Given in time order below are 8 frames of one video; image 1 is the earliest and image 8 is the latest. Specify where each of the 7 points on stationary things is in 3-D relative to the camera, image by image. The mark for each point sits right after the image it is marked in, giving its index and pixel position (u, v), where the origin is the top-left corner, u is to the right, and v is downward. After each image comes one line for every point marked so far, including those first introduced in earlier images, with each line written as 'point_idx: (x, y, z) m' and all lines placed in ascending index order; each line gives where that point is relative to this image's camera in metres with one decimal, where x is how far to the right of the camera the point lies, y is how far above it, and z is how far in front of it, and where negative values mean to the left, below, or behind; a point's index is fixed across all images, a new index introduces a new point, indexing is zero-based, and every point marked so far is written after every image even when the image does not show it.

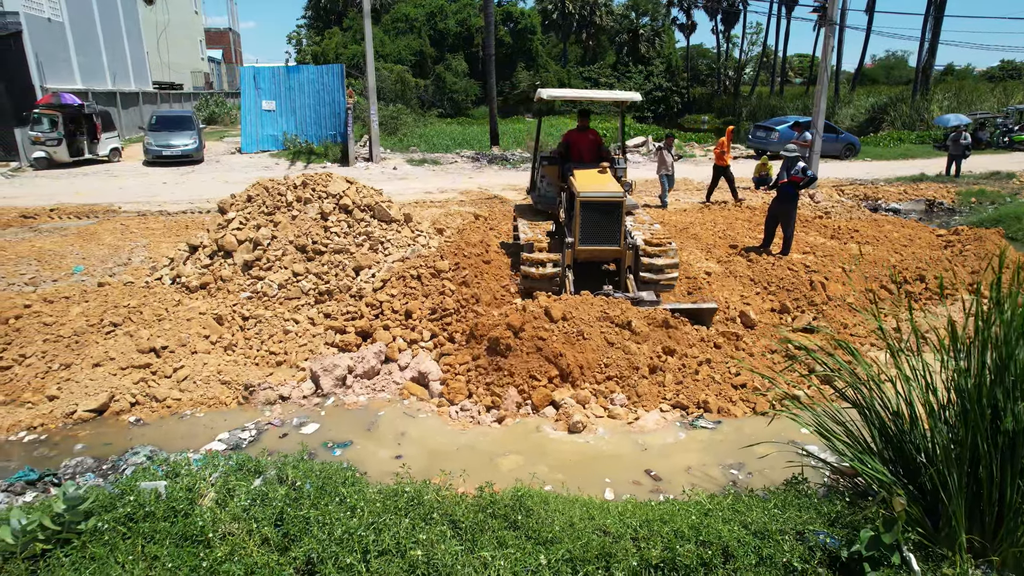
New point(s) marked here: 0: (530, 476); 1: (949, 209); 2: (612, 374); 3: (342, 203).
0: (+0.1, -1.3, +4.7) m
1: (+9.3, +1.7, +13.7) m
2: (+0.9, -0.9, +5.6) m
3: (-2.1, +1.0, +7.7) m
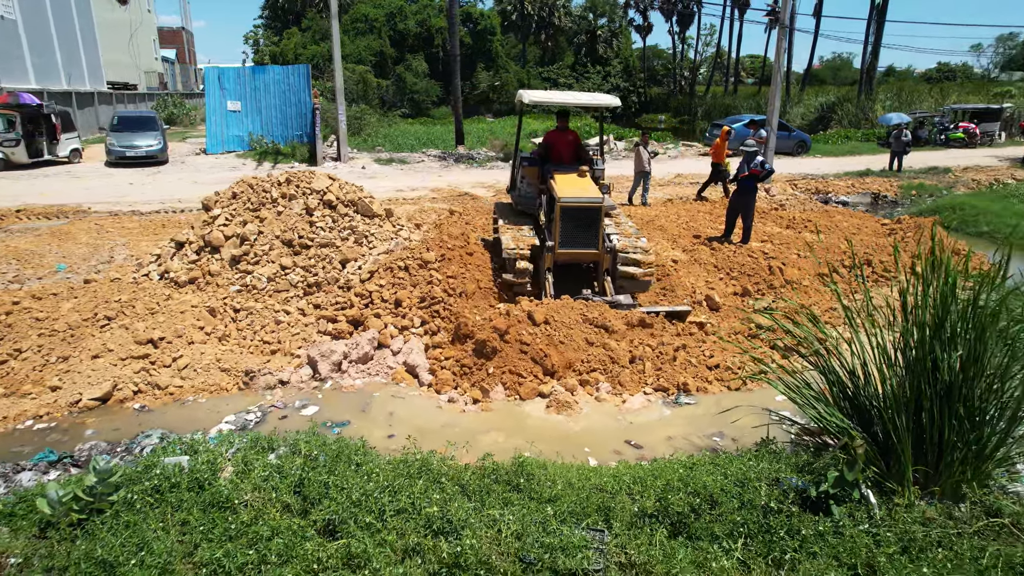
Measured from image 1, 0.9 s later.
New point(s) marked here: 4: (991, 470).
0: (+0.1, -1.2, +5.1) m
1: (+8.7, +2.0, +14.6) m
2: (+0.8, -0.8, +6.0) m
3: (-2.3, +1.1, +8.0) m
4: (+2.9, -1.1, +3.9) m
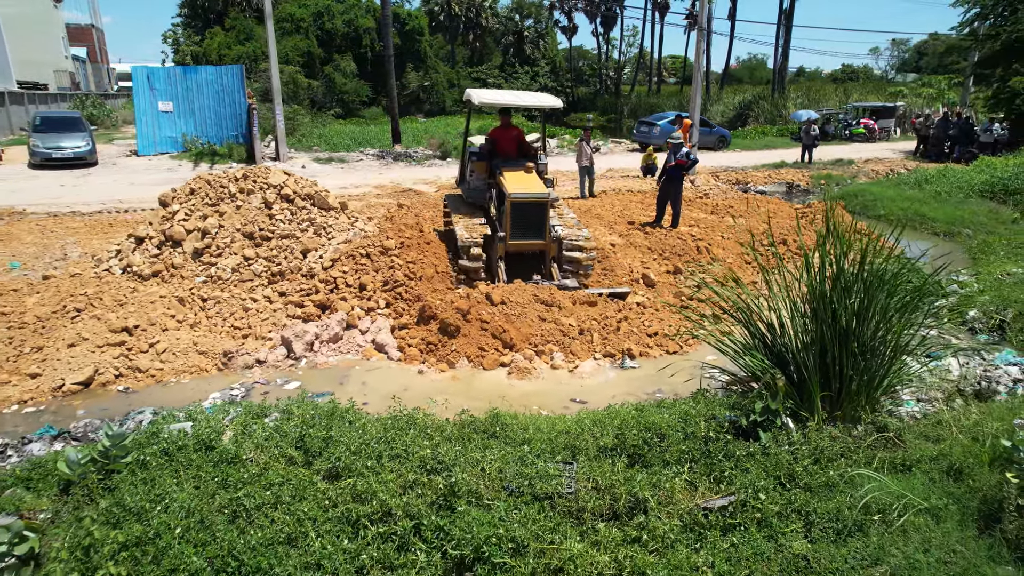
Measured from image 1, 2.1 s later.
0: (-0.2, -1.0, +5.7) m
1: (+7.3, +2.5, +16.1) m
2: (+0.4, -0.5, +6.7) m
3: (-3.0, +1.2, +8.3) m
4: (+2.8, -0.8, +4.8) m
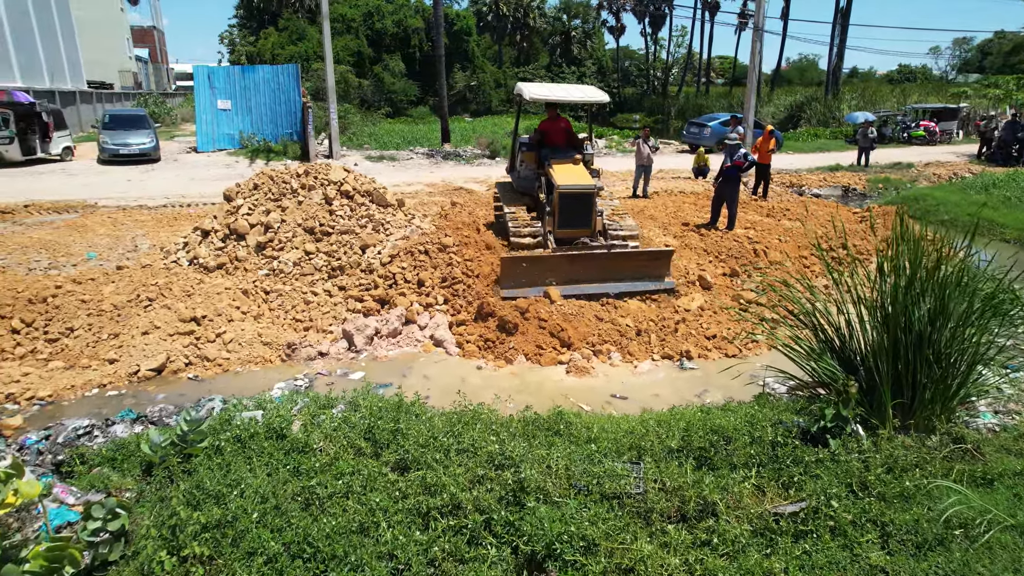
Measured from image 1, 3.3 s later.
0: (+0.3, -1.0, +5.7) m
1: (+8.5, +2.3, +15.6) m
2: (+1.0, -0.5, +6.7) m
3: (-2.2, +1.3, +8.5) m
4: (+3.2, -0.9, +4.6) m
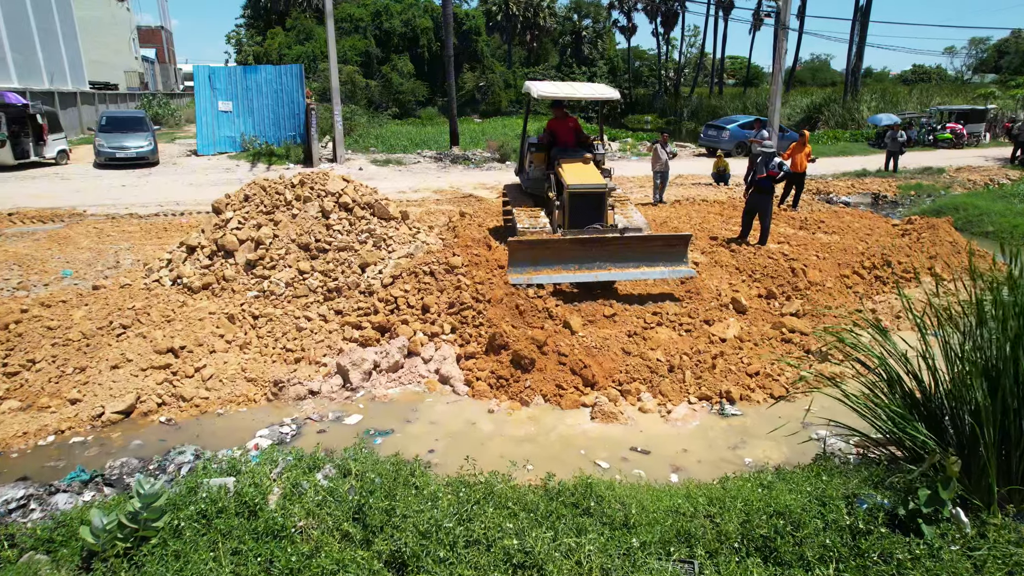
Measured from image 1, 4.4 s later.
0: (+0.4, -1.2, +4.9) m
1: (+8.7, +2.0, +14.7) m
2: (+1.1, -0.8, +5.9) m
3: (-2.1, +1.0, +7.8) m
4: (+3.3, -1.1, +3.8) m
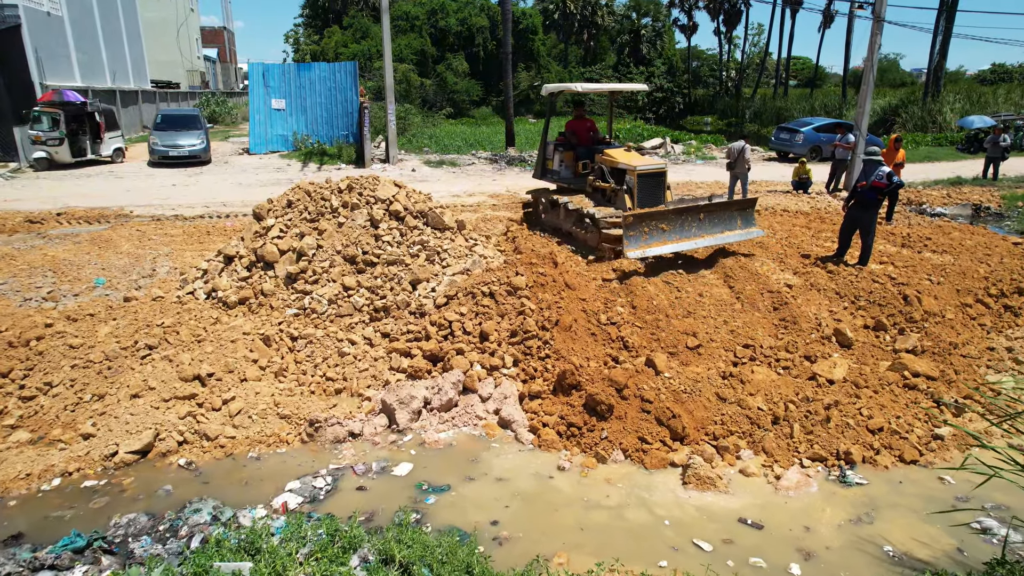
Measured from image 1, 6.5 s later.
0: (+0.9, -1.5, +4.0) m
1: (+10.0, +1.5, +13.2) m
2: (+1.7, -1.1, +4.9) m
3: (-1.3, +0.9, +7.0) m
4: (+3.7, -1.5, +2.7) m
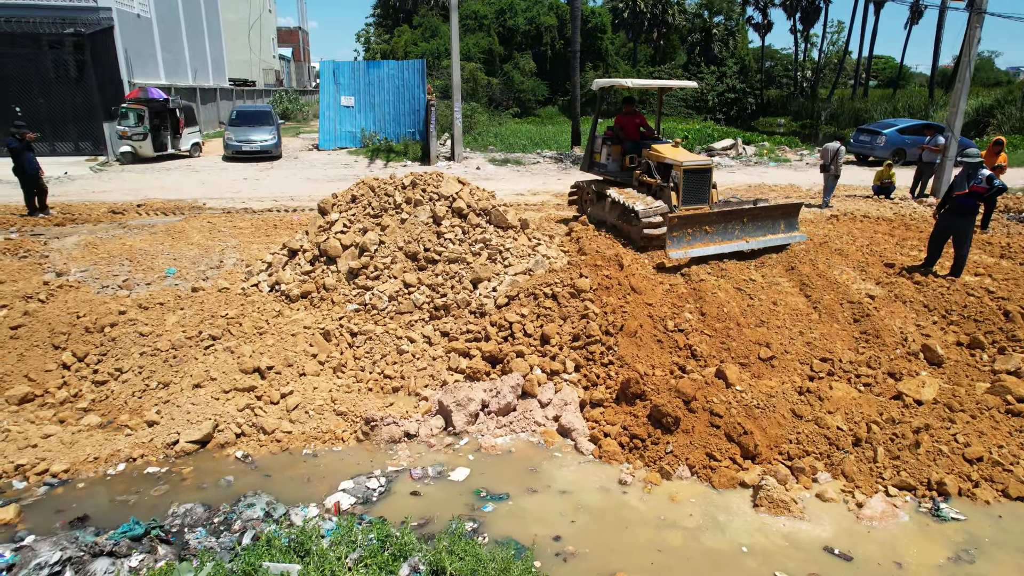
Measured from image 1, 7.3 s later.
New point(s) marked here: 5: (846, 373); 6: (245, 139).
0: (+1.3, -1.5, +3.7) m
1: (+11.2, +1.2, +12.0) m
2: (+2.1, -1.1, +4.5) m
3: (-0.6, +0.9, +6.9) m
4: (+3.9, -1.6, +2.2) m
5: (+2.8, -0.7, +5.3) m
6: (-6.9, +3.9, +16.6) m
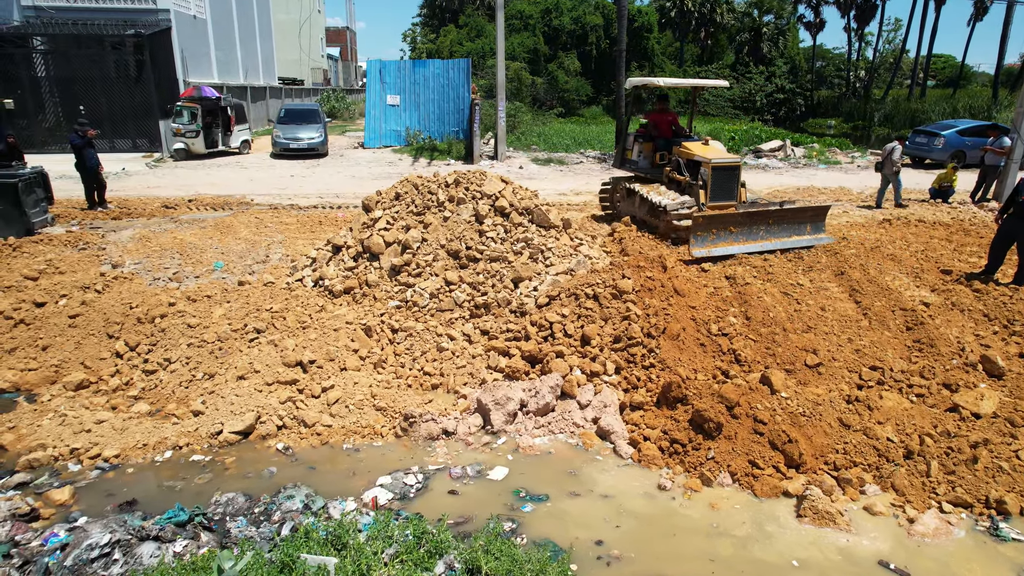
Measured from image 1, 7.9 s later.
0: (+1.5, -1.6, +3.6) m
1: (+12.0, +1.0, +11.3) m
2: (+2.4, -1.2, +4.4) m
3: (-0.2, +0.9, +6.9) m
4: (+4.0, -1.7, +1.9) m
5: (+3.1, -0.8, +5.1) m
6: (-5.8, +4.0, +17.0) m
